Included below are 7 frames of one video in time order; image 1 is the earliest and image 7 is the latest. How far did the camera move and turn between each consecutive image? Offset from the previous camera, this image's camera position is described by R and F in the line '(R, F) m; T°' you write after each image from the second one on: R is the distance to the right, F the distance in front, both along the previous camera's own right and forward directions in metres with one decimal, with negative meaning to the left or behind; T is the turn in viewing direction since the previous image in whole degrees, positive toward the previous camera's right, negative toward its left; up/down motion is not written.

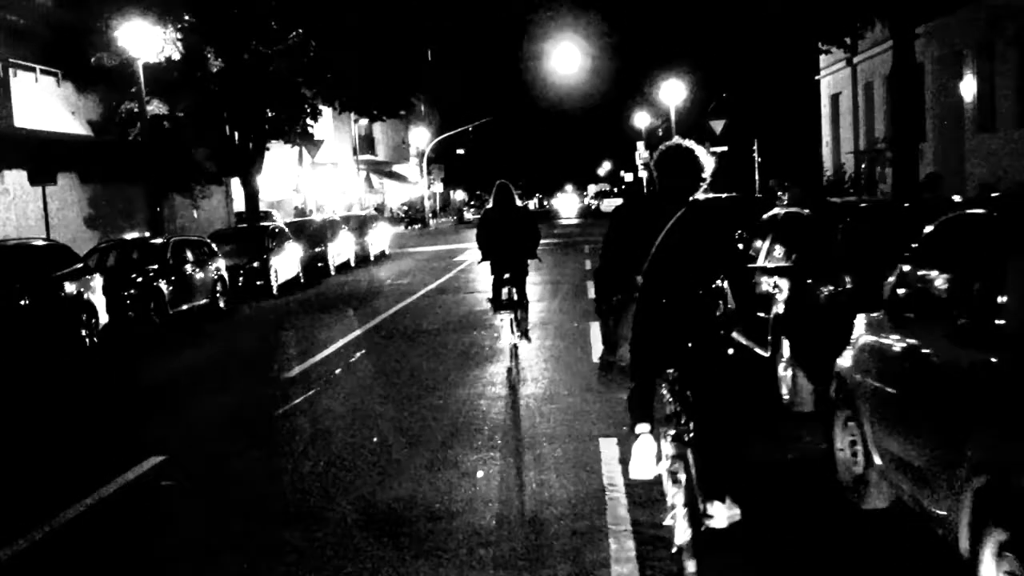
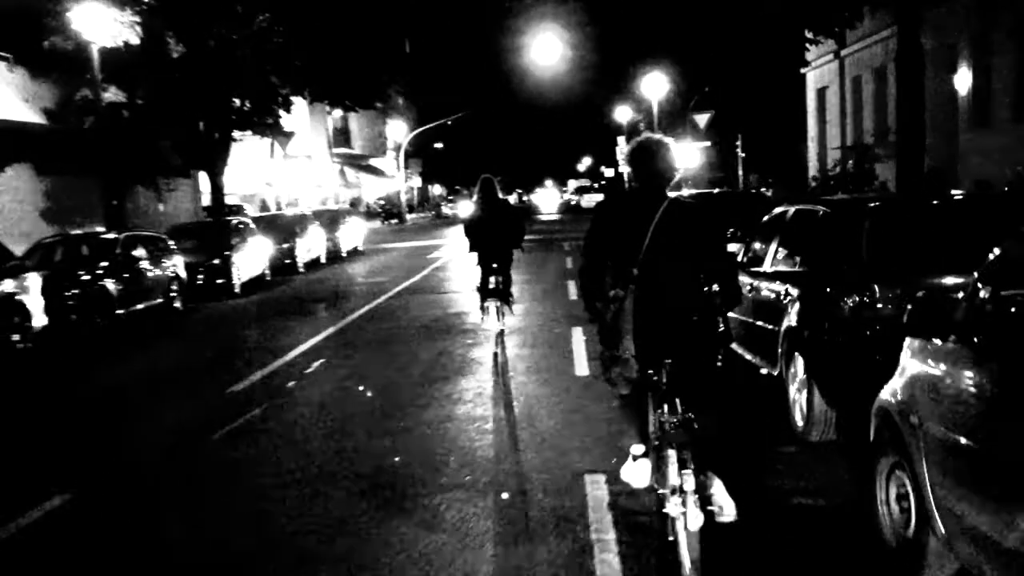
(0.0, +1.1) m; +1°
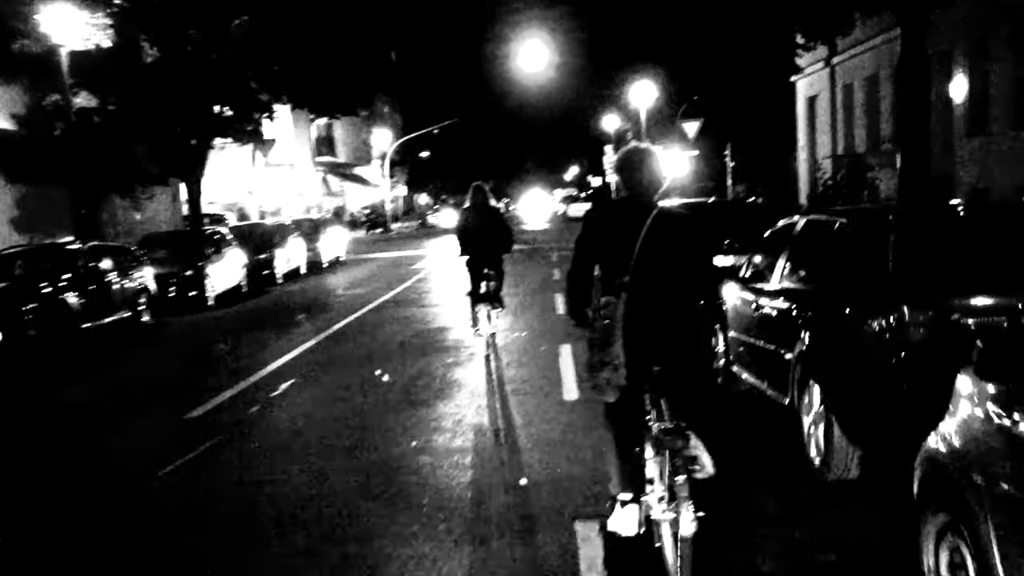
(0.0, +0.7) m; +1°
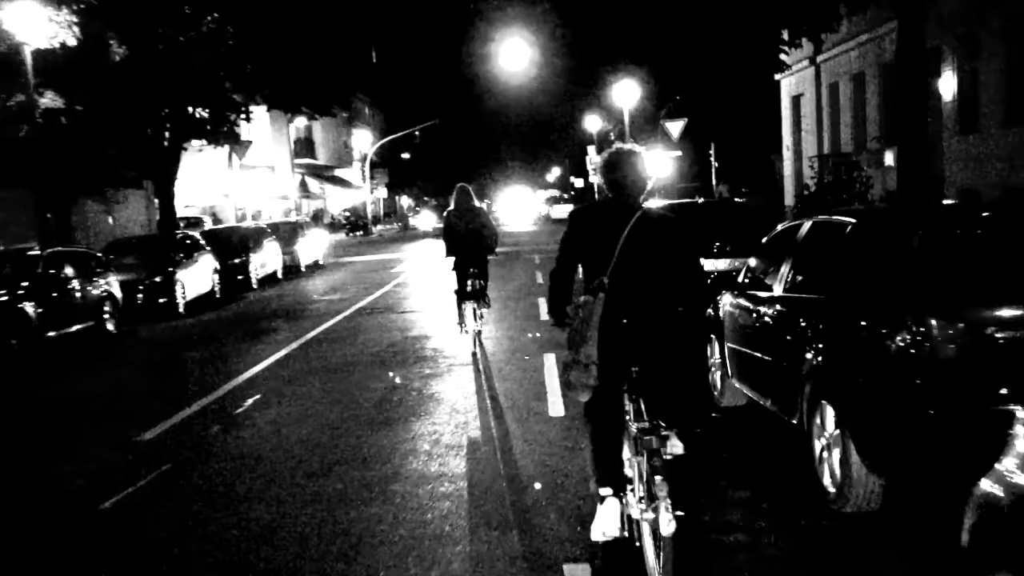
(0.0, +0.6) m; +1°
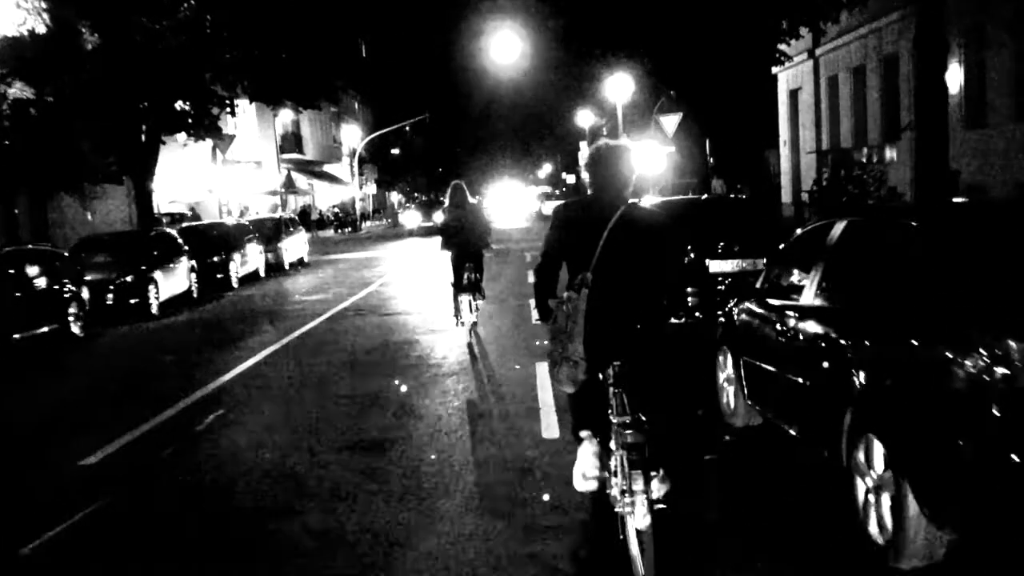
(0.0, +0.9) m; 0°
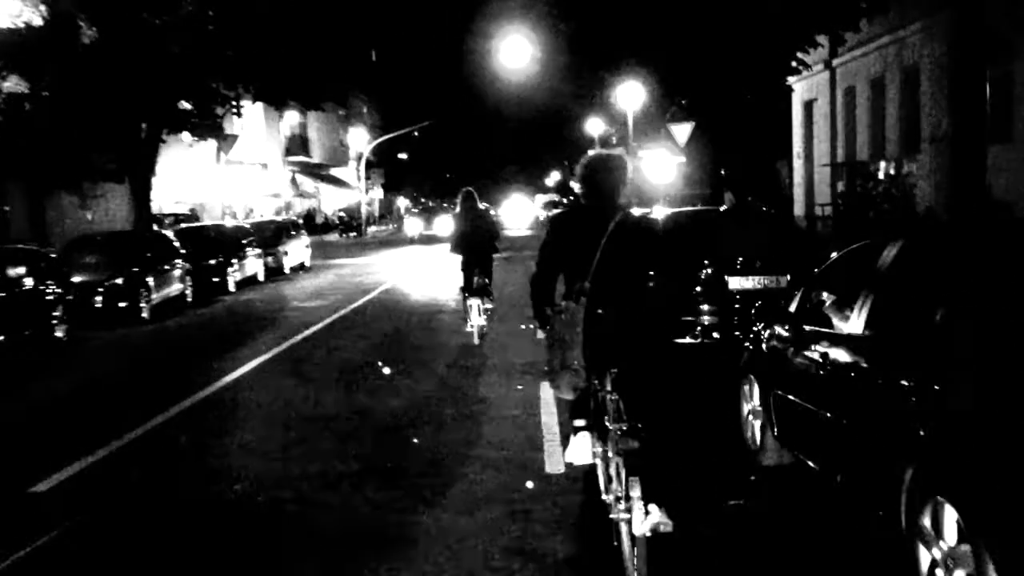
(0.0, +0.7) m; 0°
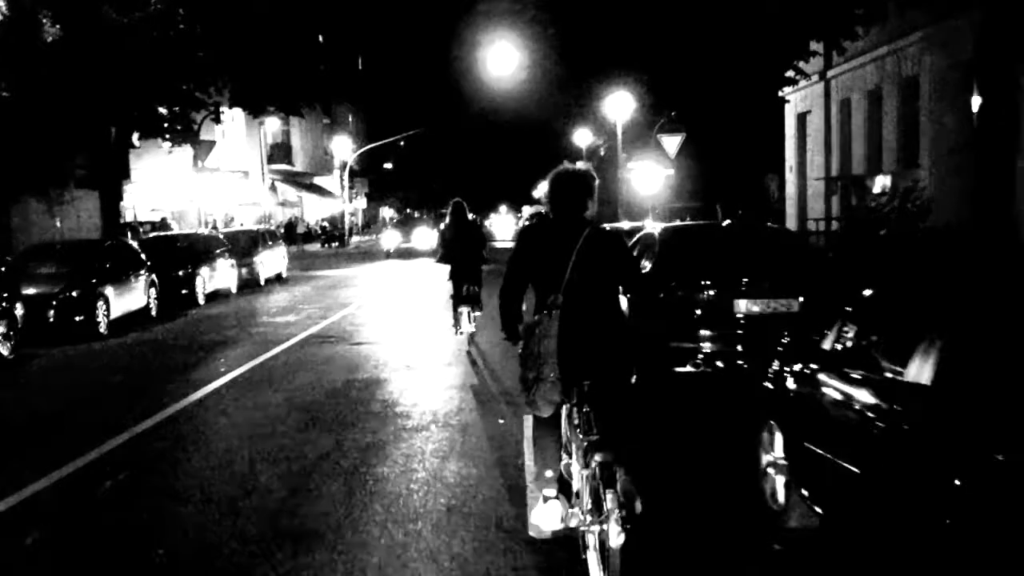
(0.0, +1.0) m; +1°
